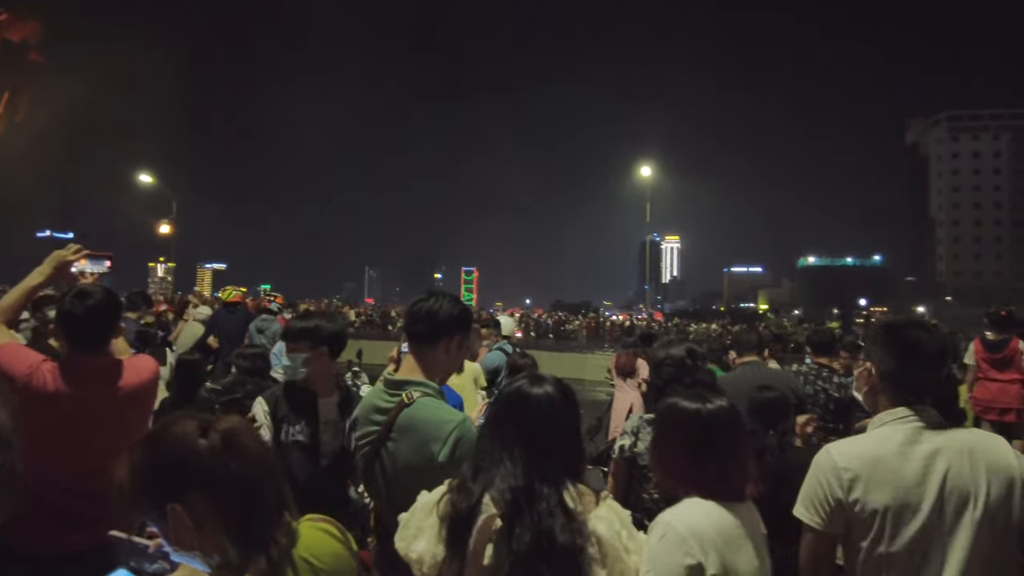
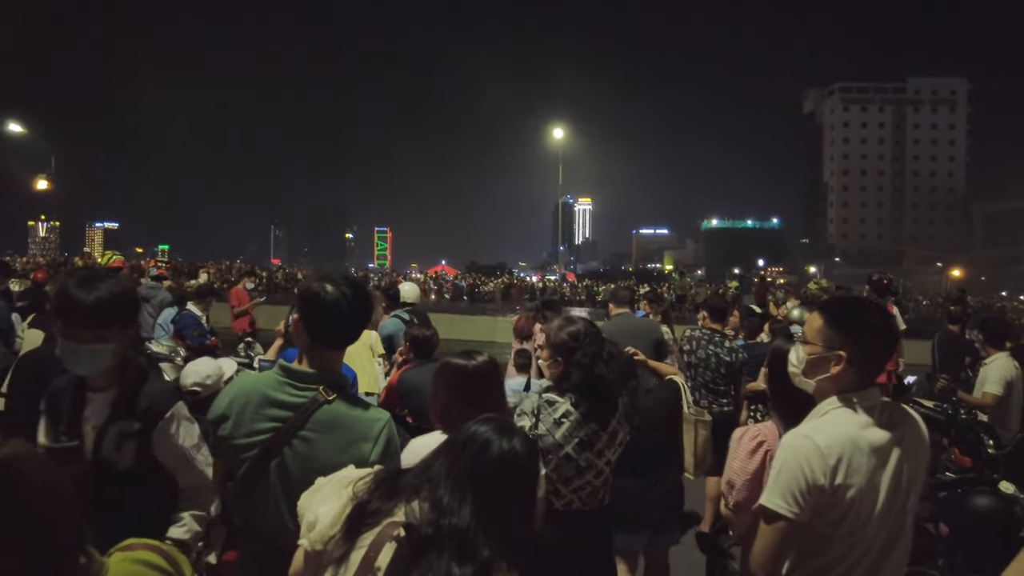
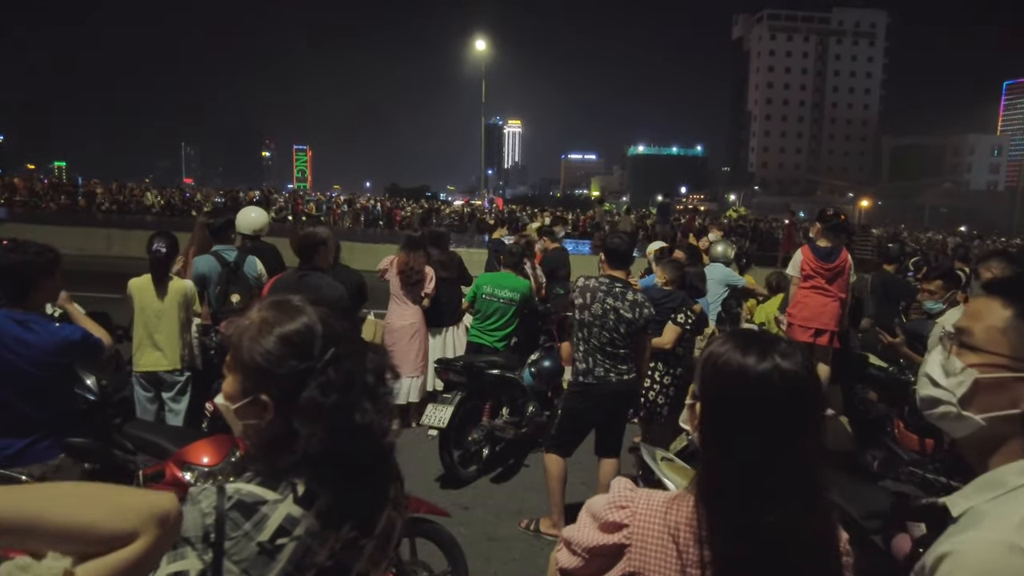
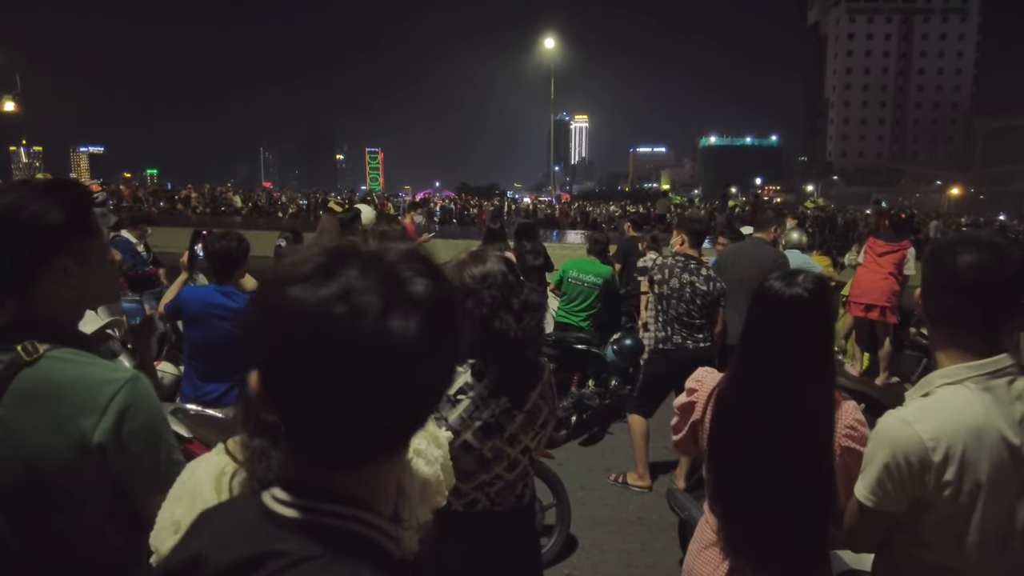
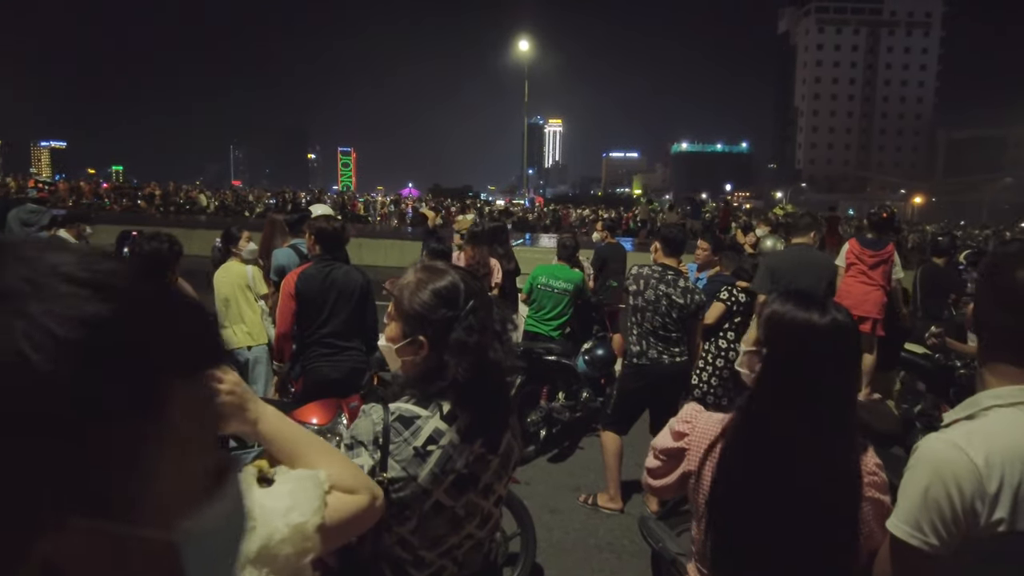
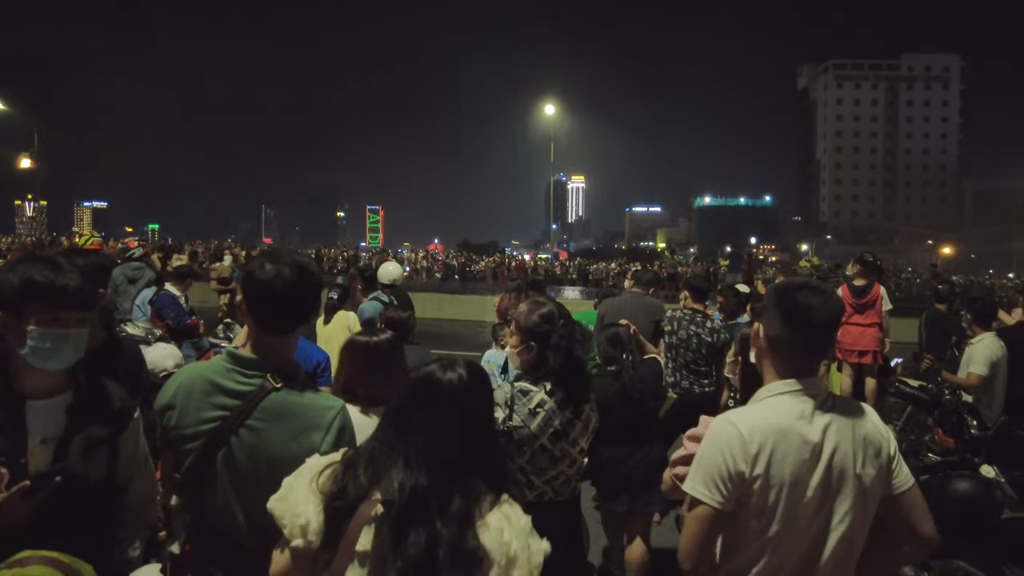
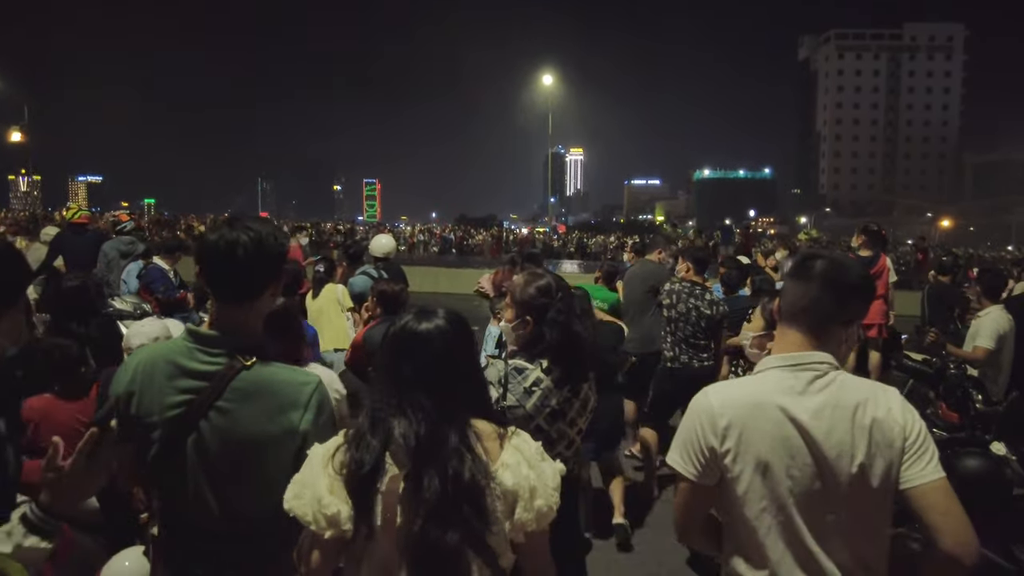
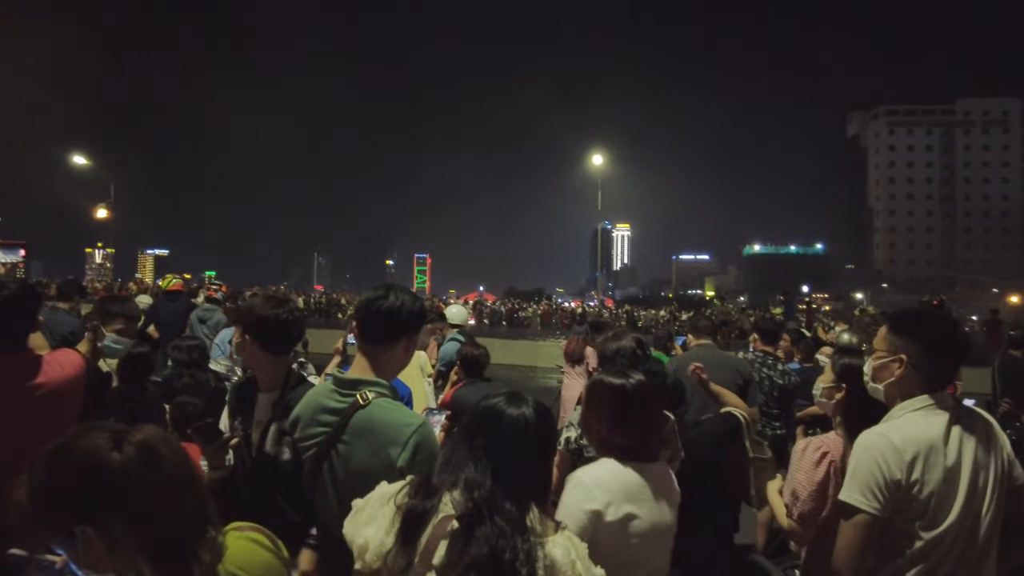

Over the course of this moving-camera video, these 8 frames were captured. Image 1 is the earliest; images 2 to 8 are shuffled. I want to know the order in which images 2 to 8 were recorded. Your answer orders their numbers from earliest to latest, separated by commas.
8, 2, 6, 7, 4, 5, 3
